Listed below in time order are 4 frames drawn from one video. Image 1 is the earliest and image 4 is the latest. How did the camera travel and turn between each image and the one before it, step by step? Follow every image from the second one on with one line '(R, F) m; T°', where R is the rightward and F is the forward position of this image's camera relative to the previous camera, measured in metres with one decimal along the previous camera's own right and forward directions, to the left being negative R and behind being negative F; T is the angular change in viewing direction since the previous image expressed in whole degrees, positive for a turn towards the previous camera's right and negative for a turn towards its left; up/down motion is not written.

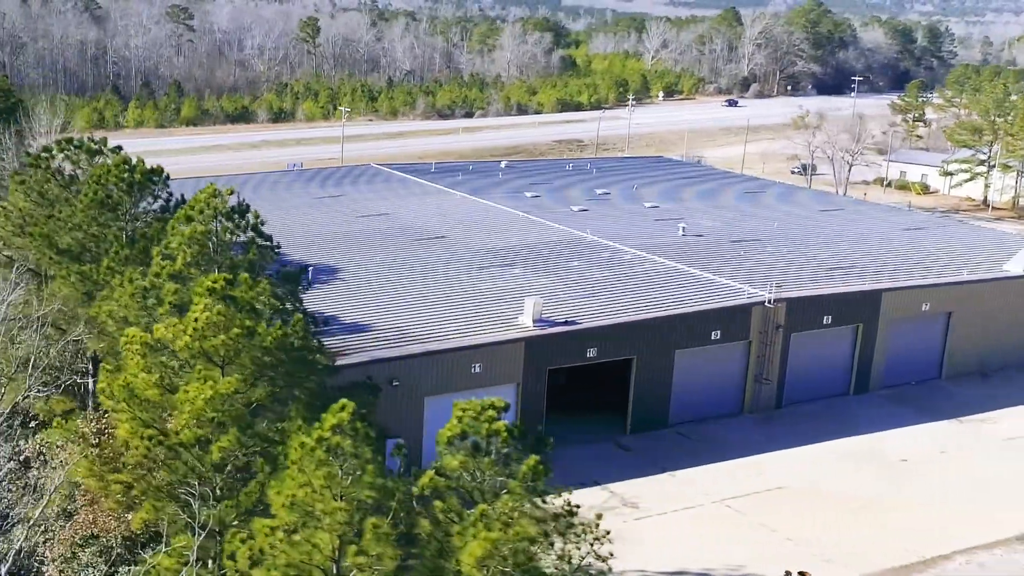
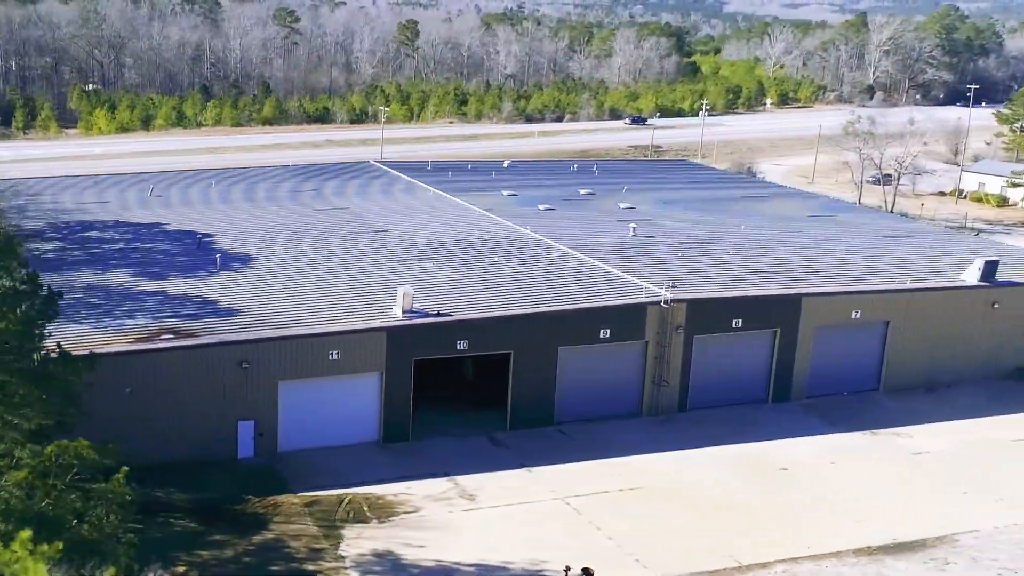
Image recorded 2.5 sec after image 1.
(+5.4, +0.1) m; -7°
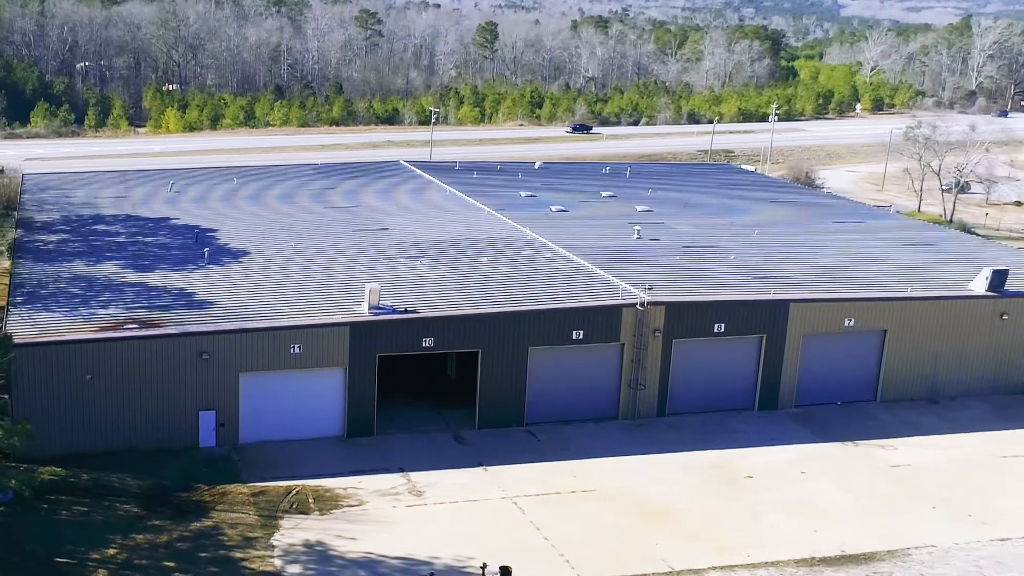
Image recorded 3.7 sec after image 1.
(+2.8, +0.1) m; -5°
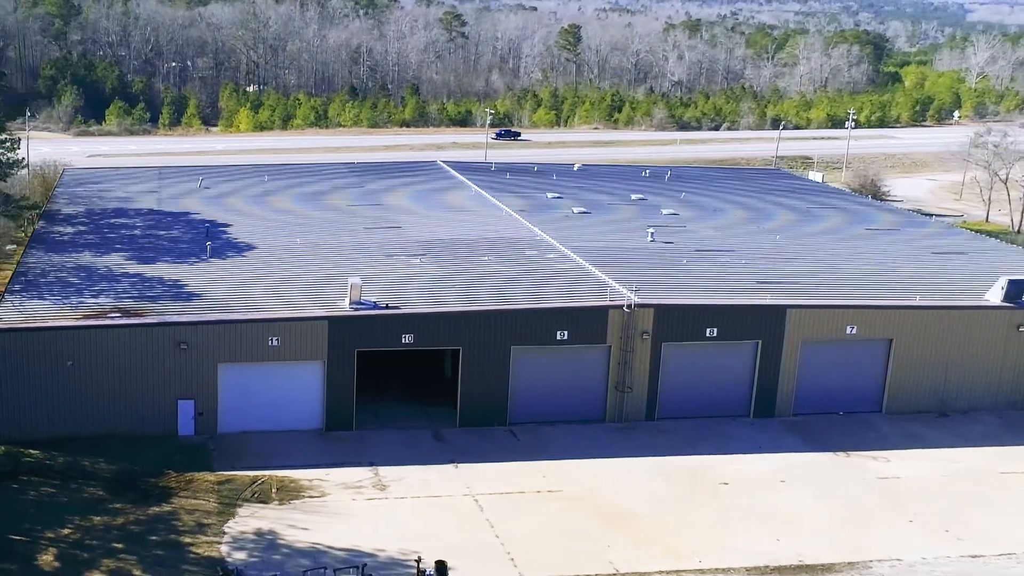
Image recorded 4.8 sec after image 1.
(+2.5, +0.1) m; -5°
